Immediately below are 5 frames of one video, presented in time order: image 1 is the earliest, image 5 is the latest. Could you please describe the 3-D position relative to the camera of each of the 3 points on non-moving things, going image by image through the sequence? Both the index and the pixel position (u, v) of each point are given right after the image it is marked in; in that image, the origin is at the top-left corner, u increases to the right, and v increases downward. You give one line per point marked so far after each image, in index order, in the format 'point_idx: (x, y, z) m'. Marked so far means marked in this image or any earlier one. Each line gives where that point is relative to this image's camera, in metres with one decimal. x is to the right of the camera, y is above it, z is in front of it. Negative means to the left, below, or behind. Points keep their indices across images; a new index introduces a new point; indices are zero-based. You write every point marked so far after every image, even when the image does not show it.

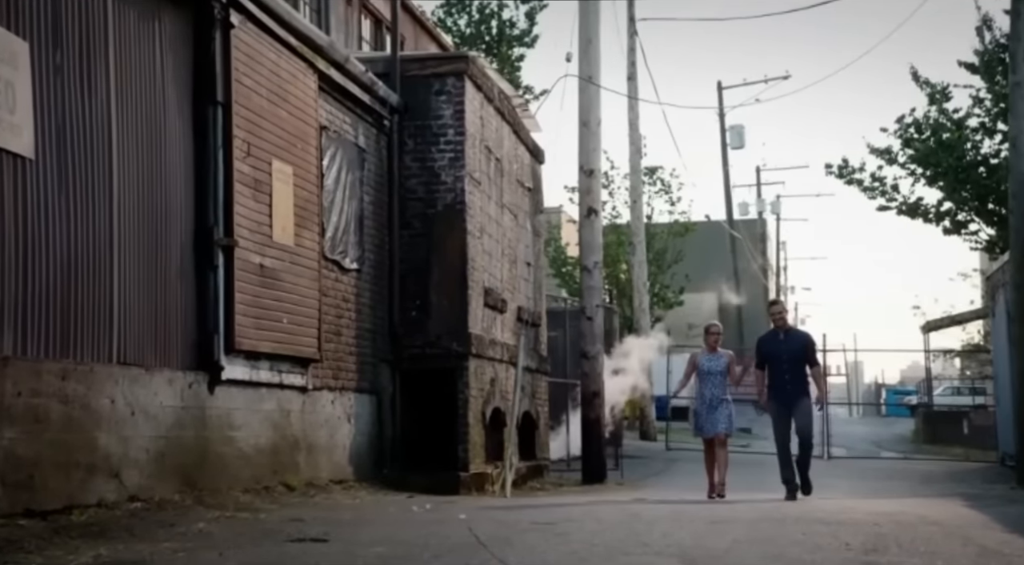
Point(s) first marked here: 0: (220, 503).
0: (-2.3, -1.7, +13.0) m
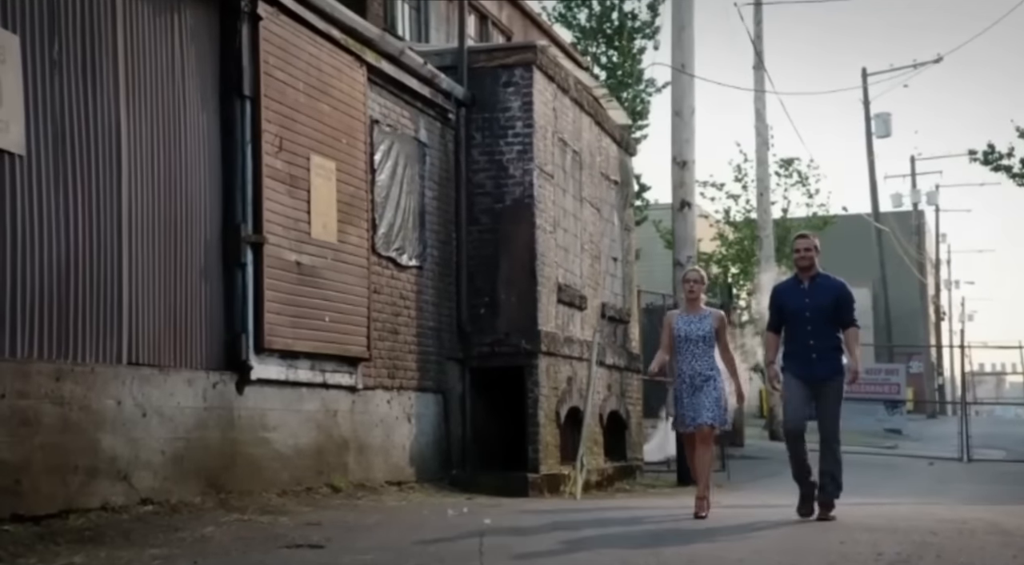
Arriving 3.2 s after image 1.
0: (-2.0, -1.7, +12.7) m
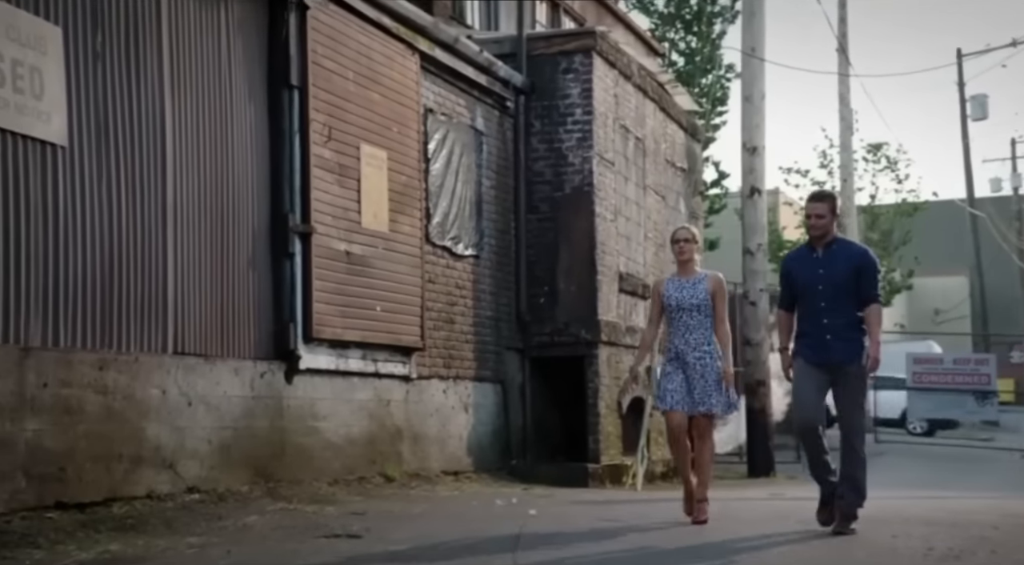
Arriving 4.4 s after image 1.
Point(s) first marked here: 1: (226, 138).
0: (-1.7, -1.6, +12.7) m
1: (-2.2, +1.1, +12.7) m
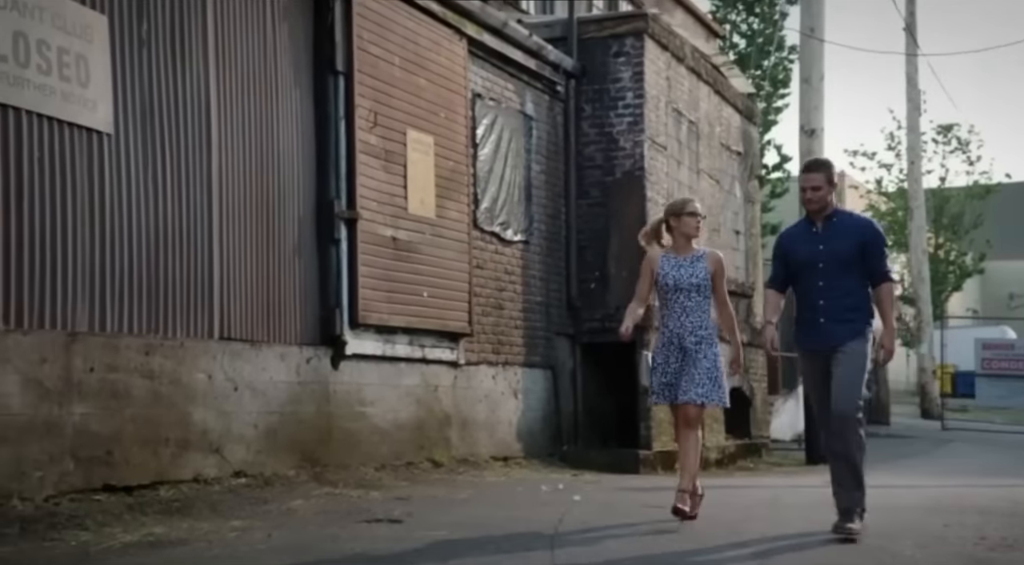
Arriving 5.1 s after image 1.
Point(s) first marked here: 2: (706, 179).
0: (-1.3, -1.5, +12.8) m
1: (-1.8, +1.2, +12.7) m
2: (+2.1, +1.1, +18.4) m
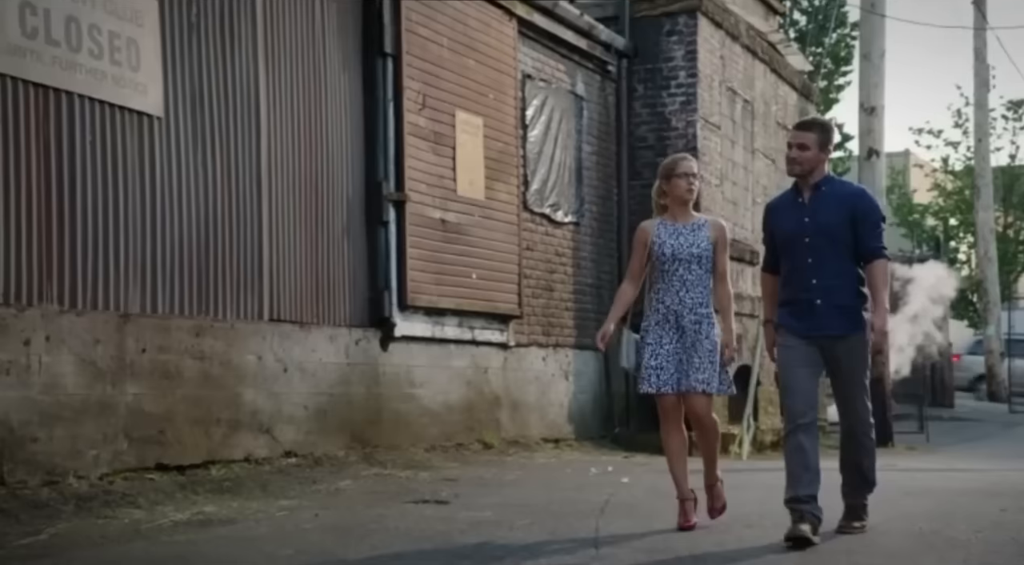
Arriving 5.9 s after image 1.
0: (-0.9, -1.4, +12.8) m
1: (-1.5, +1.3, +12.8) m
2: (+2.7, +1.3, +18.3) m
